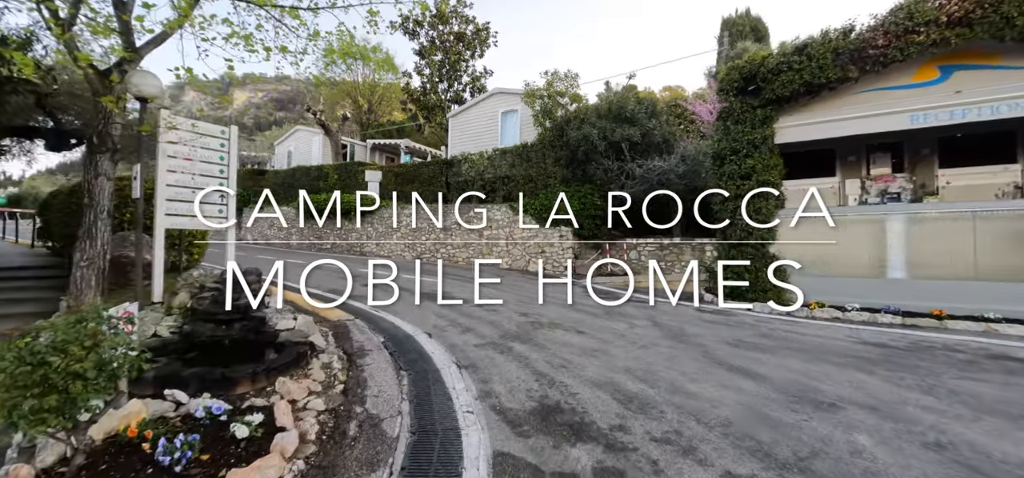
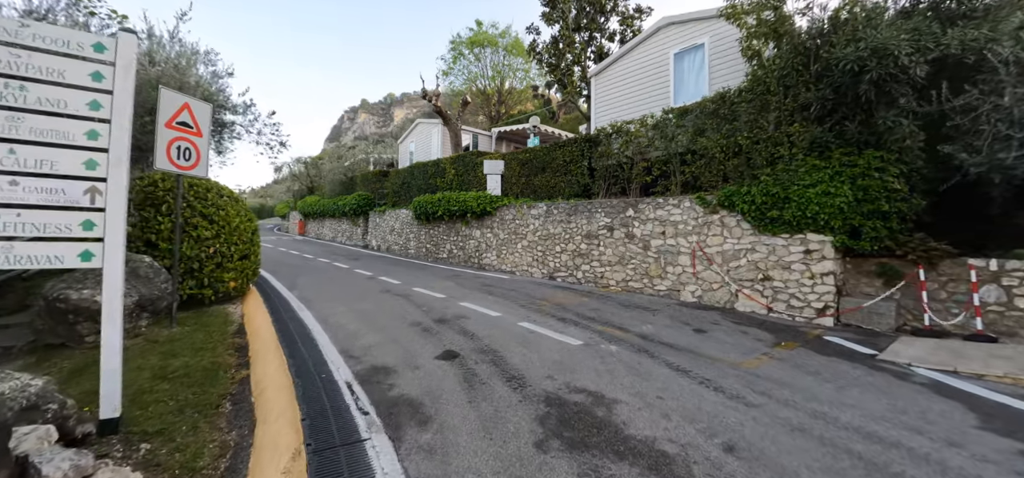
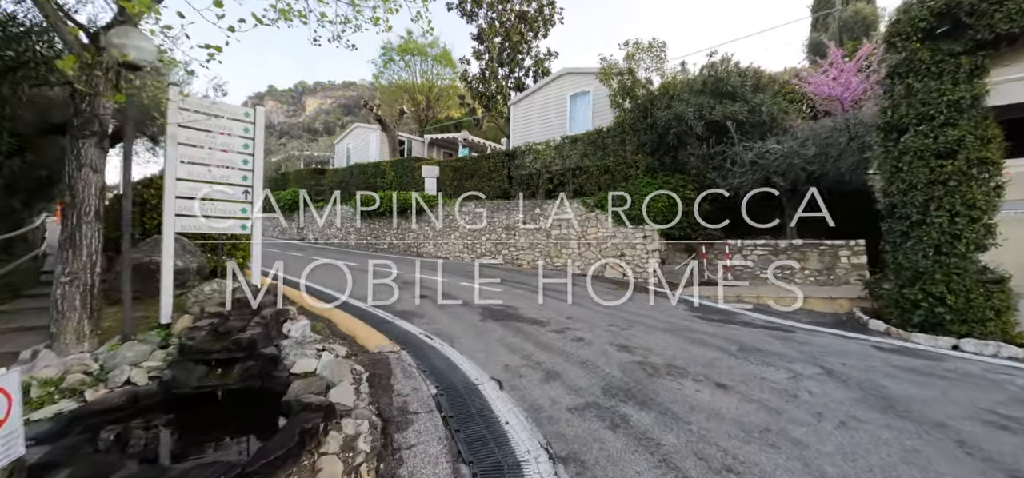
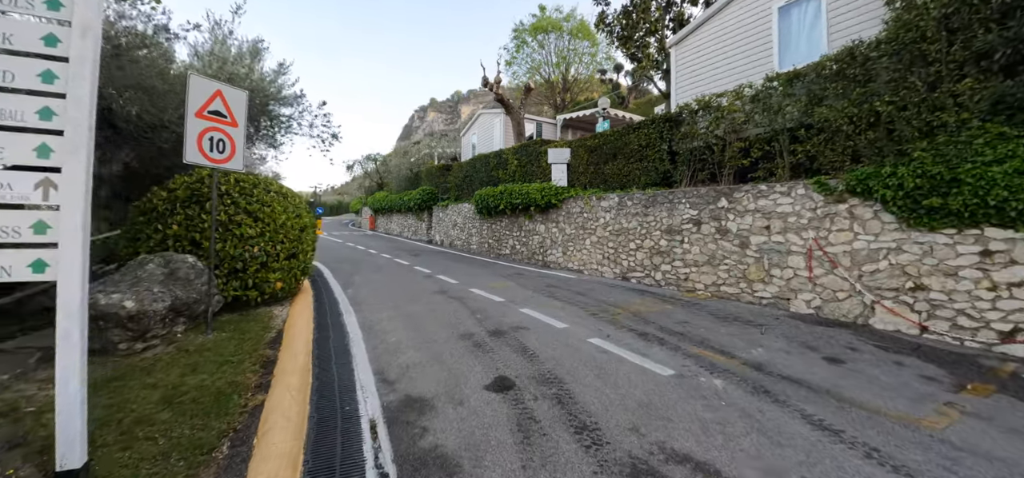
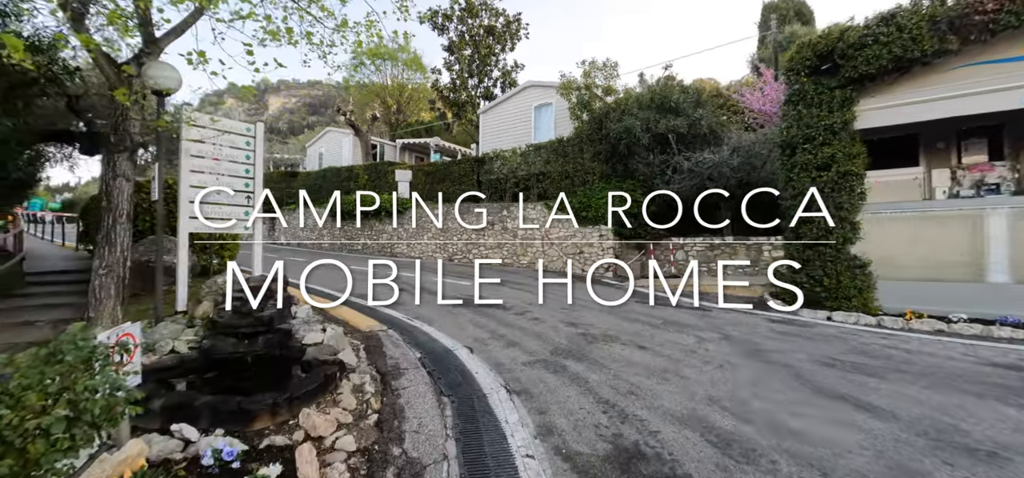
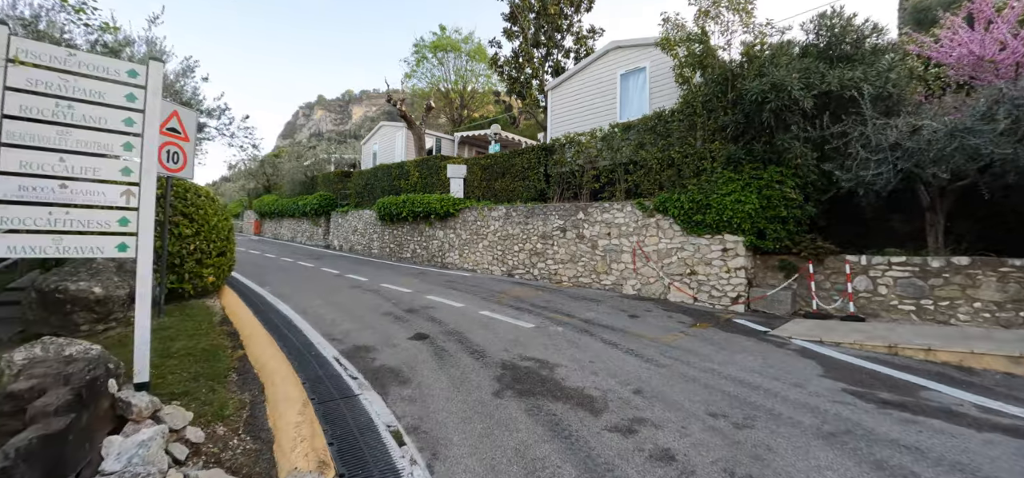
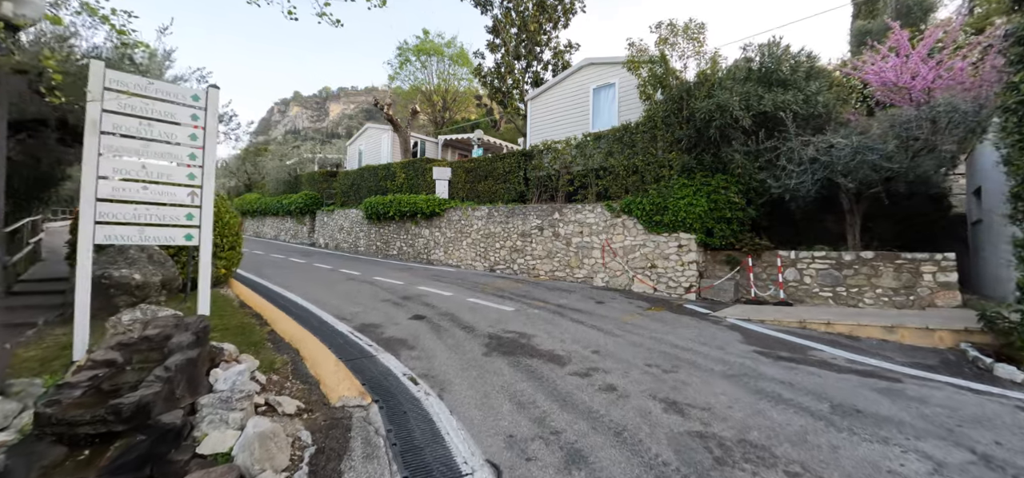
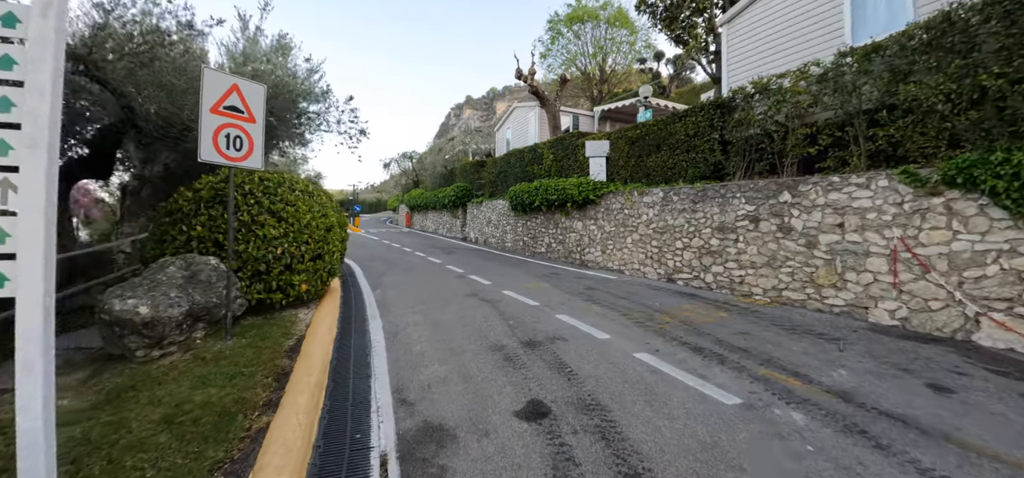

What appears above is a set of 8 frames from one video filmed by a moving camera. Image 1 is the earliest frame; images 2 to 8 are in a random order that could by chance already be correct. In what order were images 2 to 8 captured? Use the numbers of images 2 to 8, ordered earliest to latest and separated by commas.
5, 3, 7, 6, 2, 4, 8
